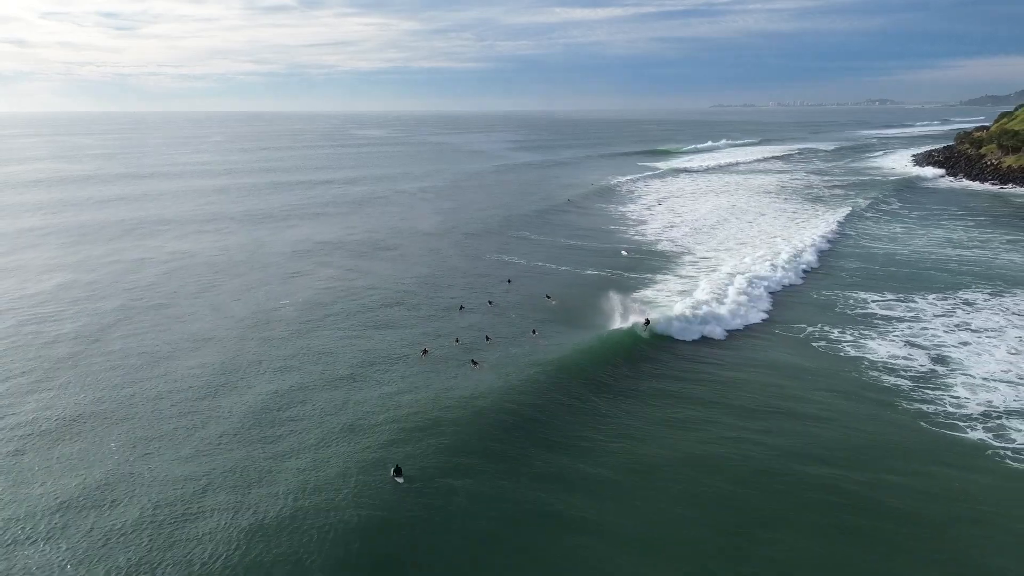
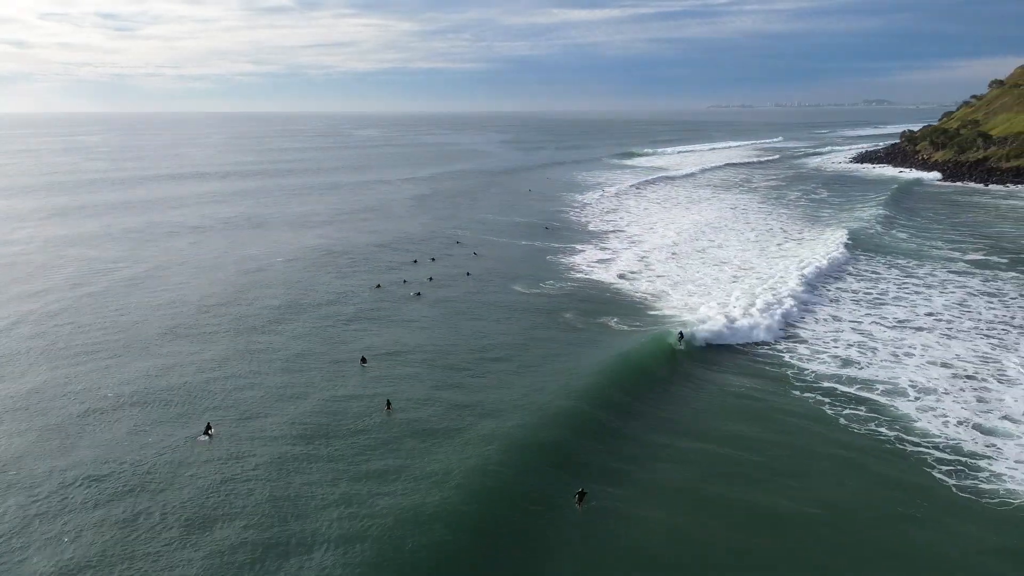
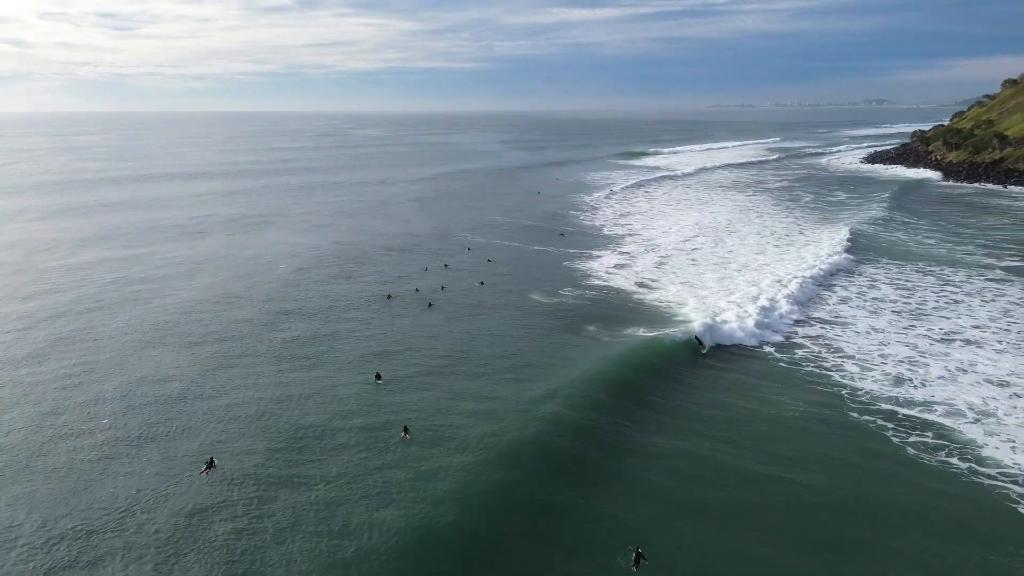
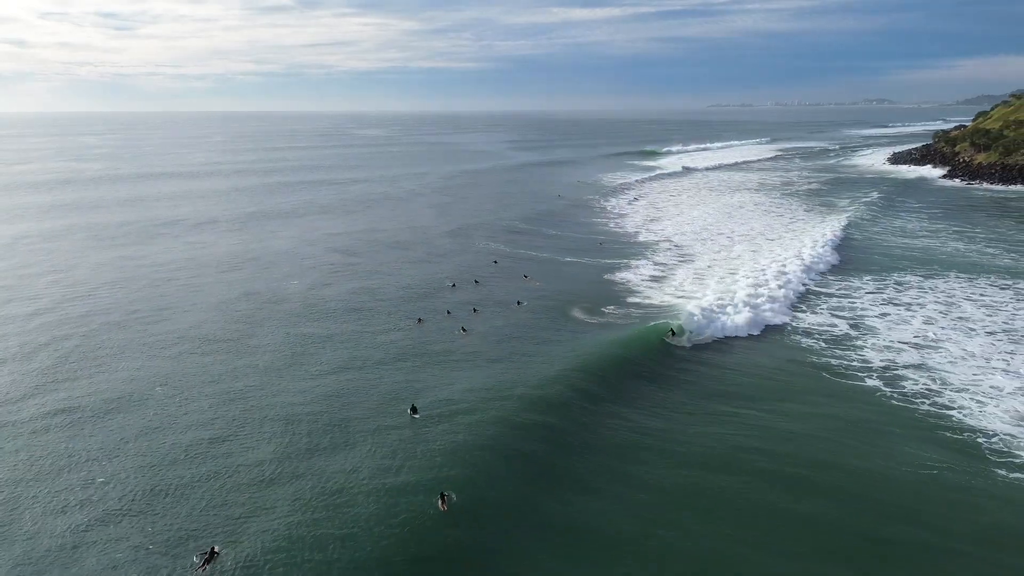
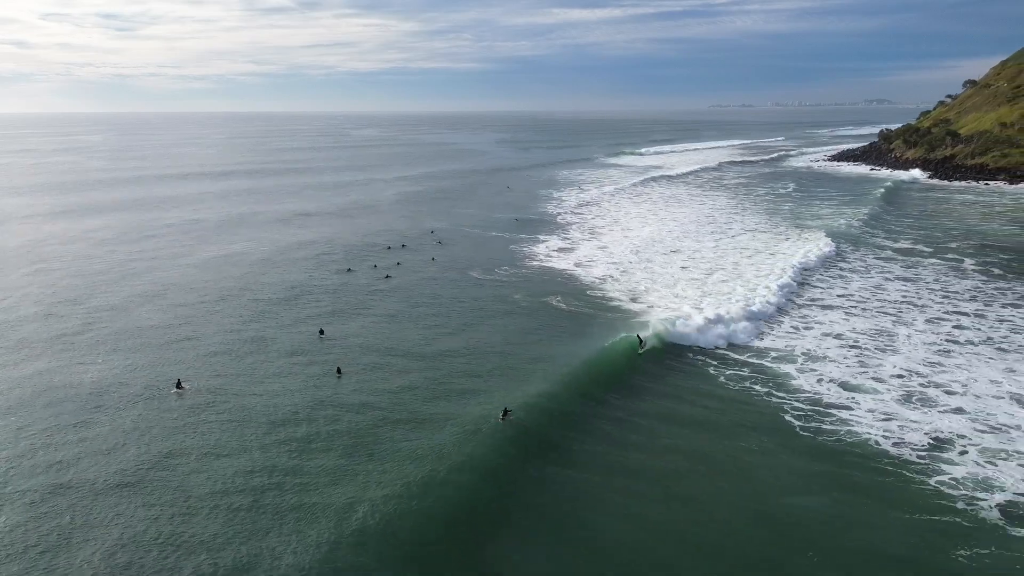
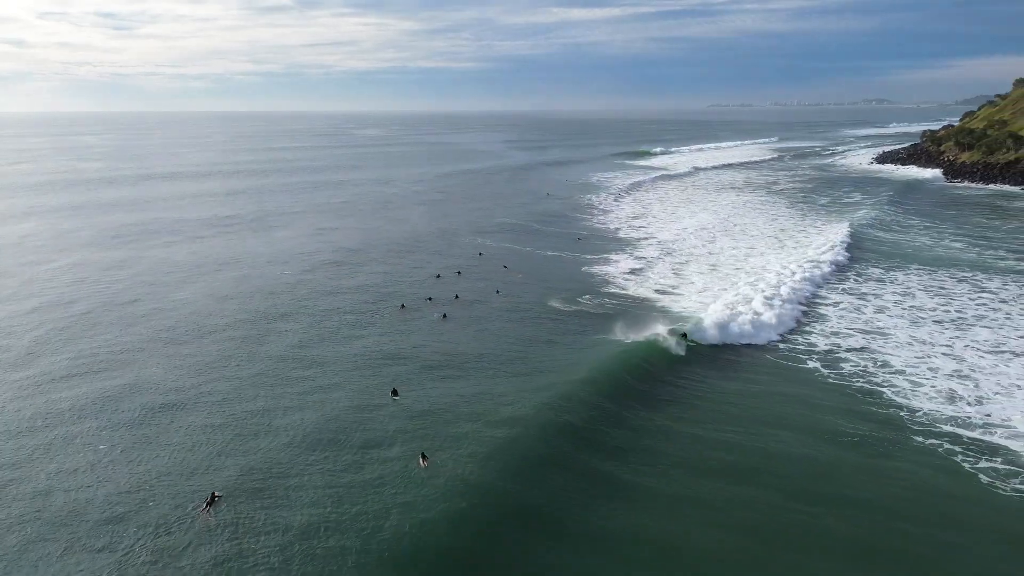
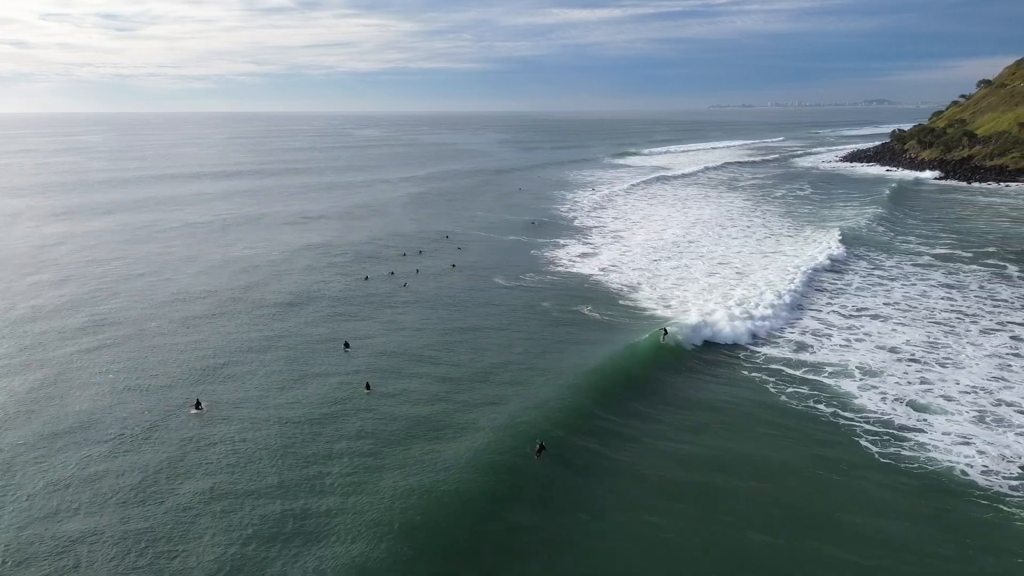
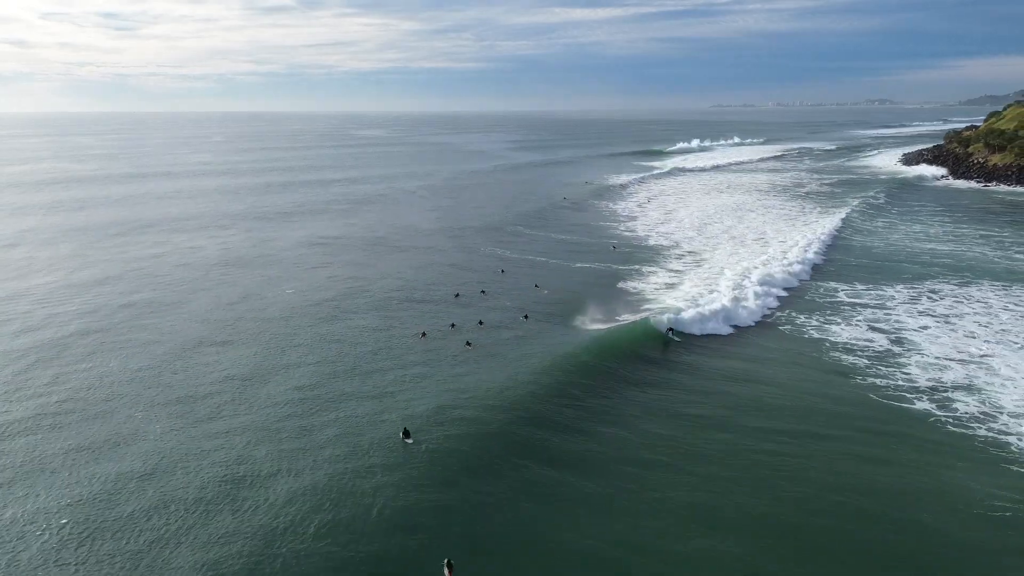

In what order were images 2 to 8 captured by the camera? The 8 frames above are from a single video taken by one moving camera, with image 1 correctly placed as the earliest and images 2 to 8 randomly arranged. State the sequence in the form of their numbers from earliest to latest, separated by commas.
8, 4, 6, 3, 2, 7, 5
